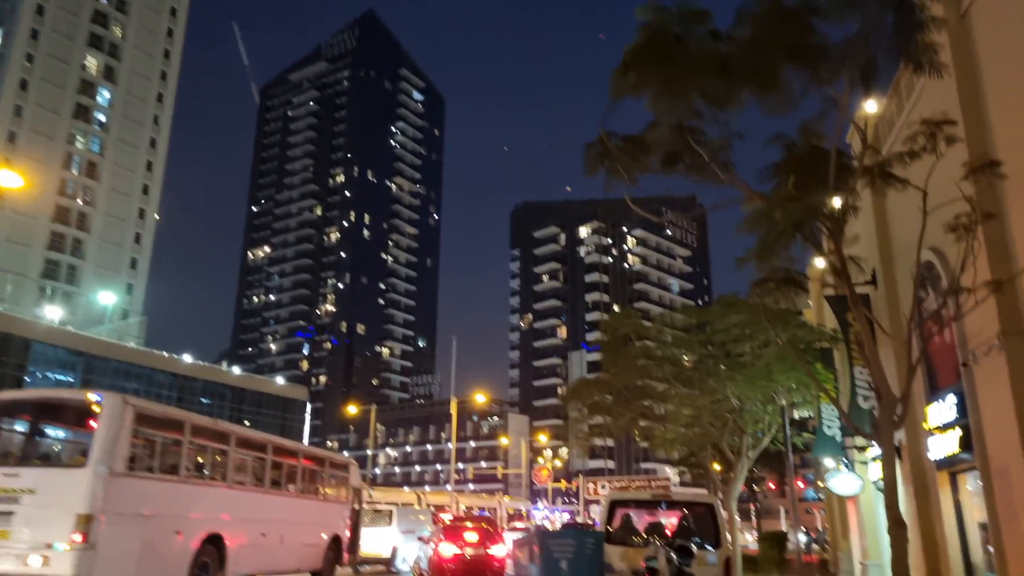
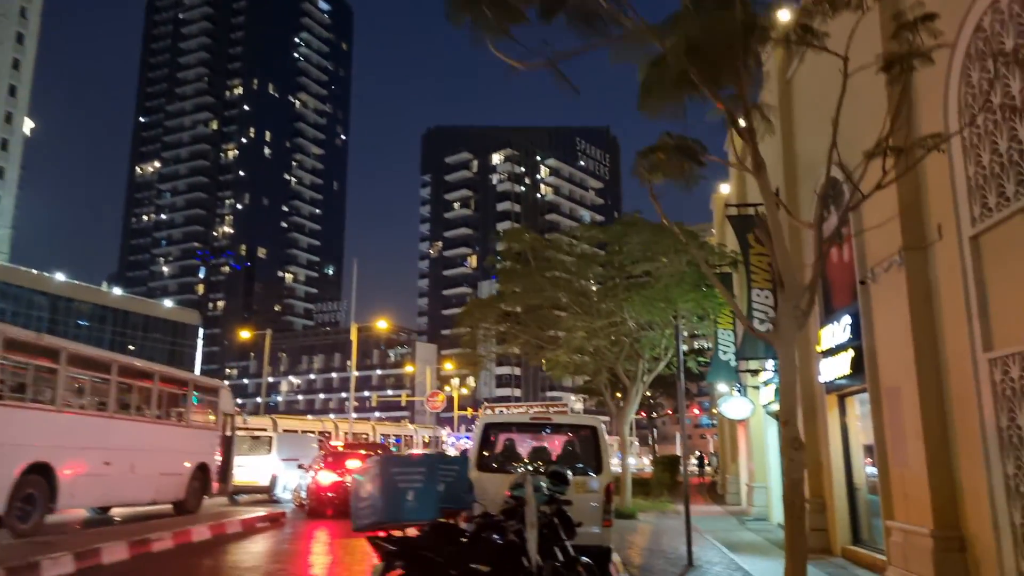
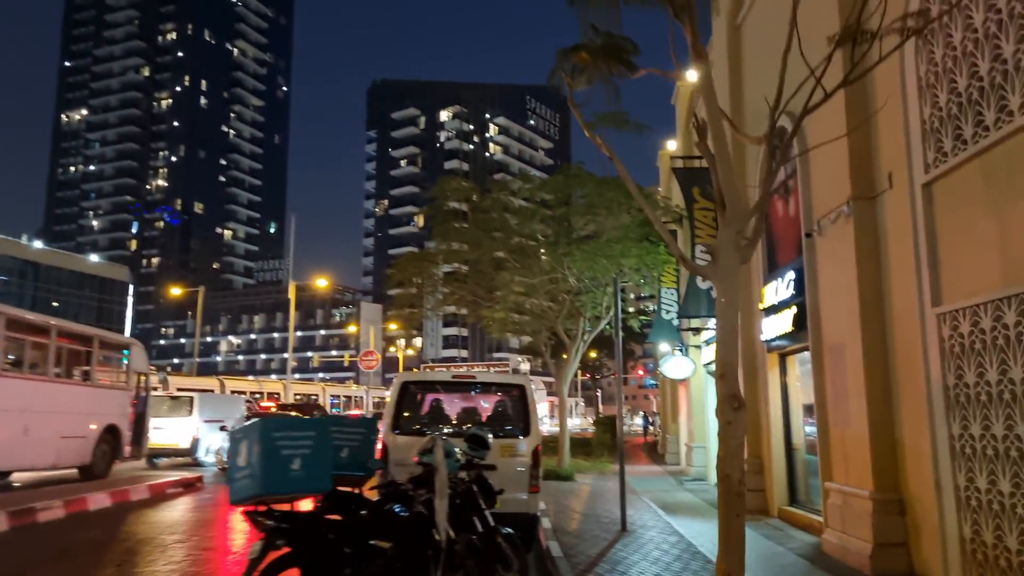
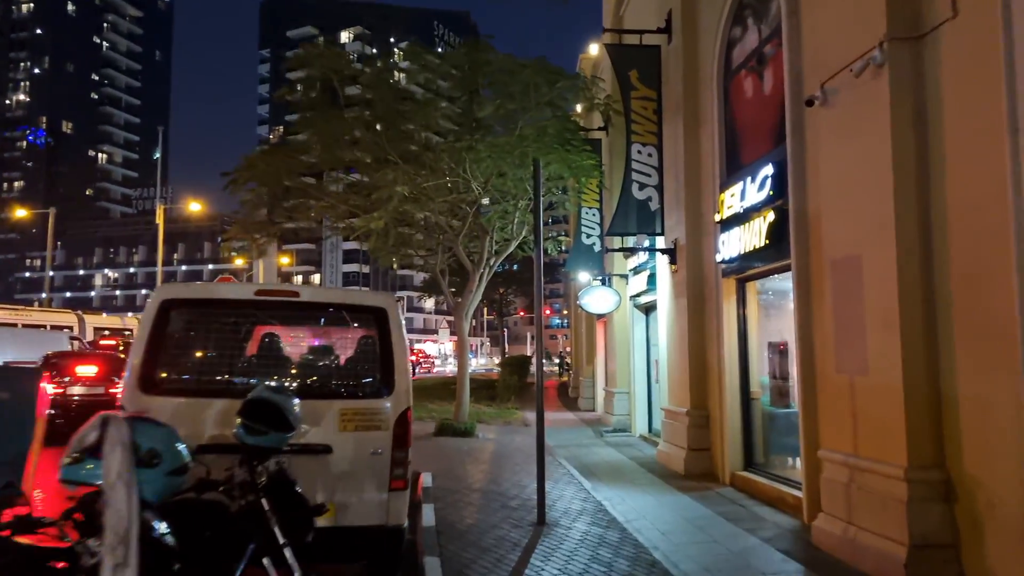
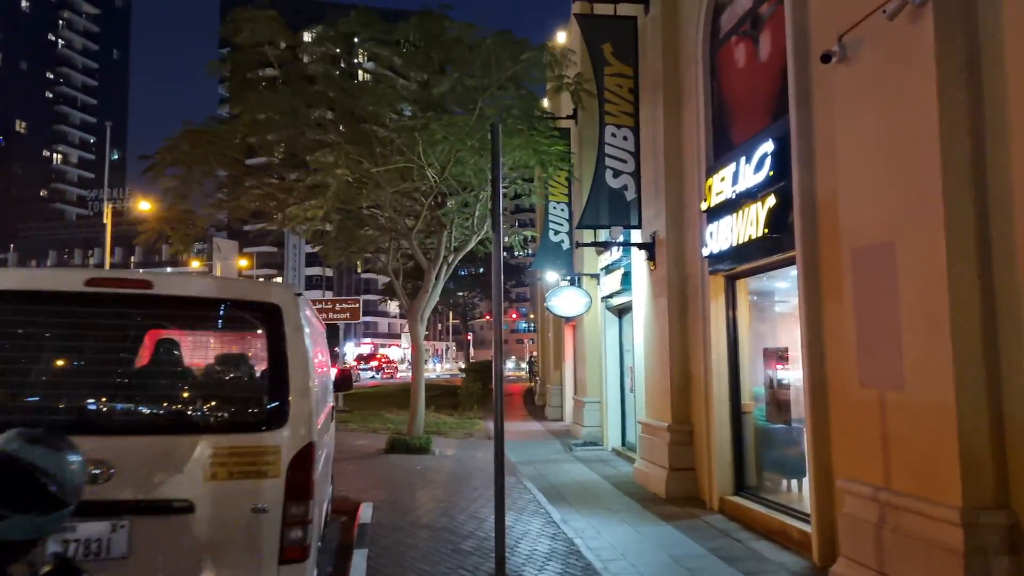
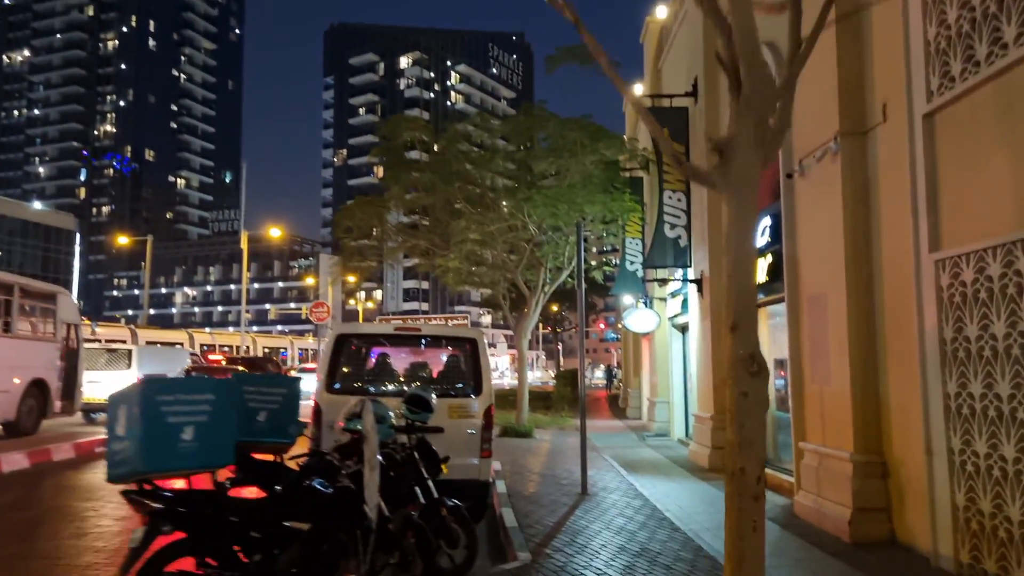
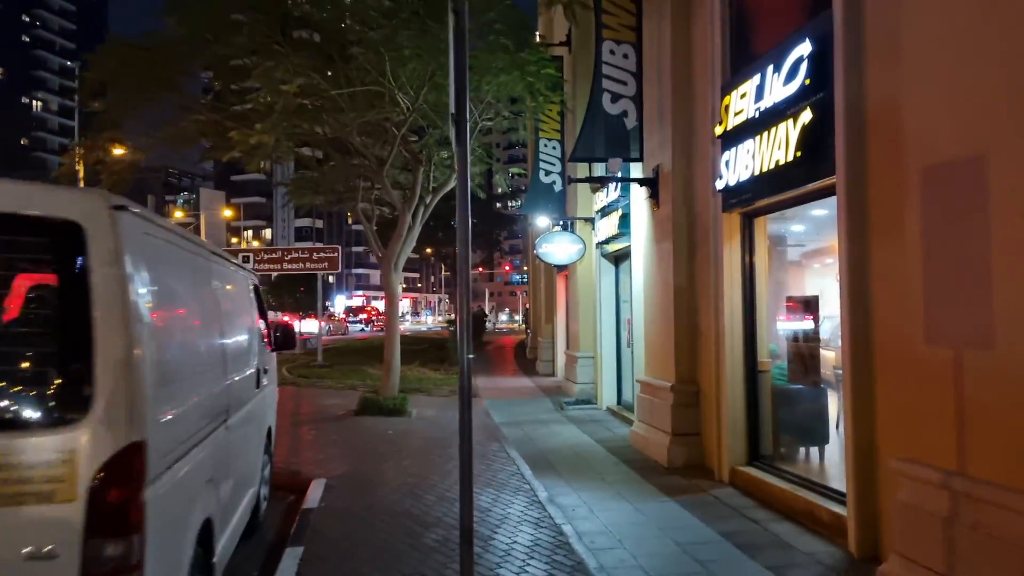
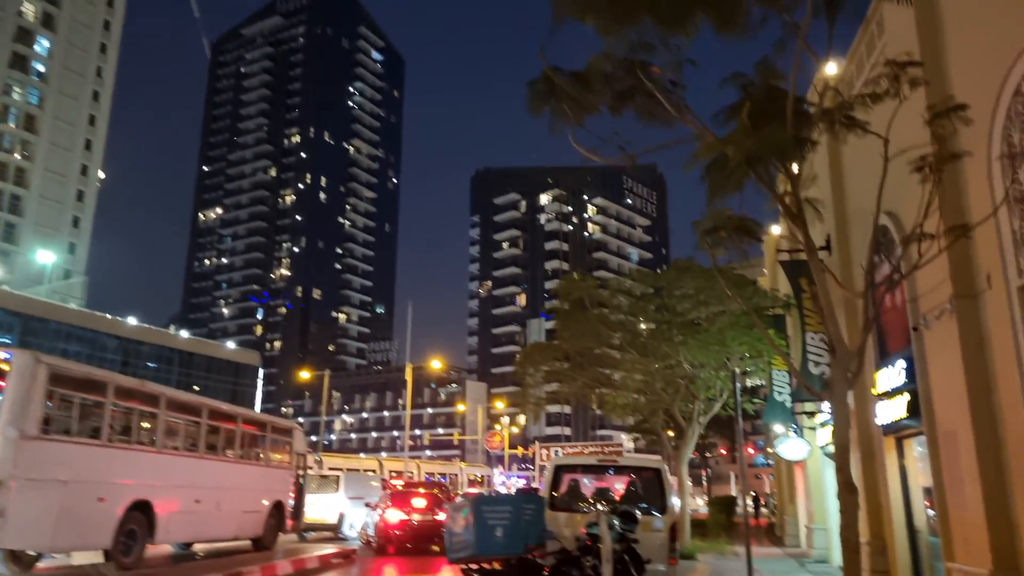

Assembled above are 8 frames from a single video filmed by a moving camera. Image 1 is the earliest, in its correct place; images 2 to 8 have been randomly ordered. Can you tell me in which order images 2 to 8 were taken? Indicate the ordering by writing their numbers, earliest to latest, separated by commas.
8, 2, 3, 6, 4, 5, 7
